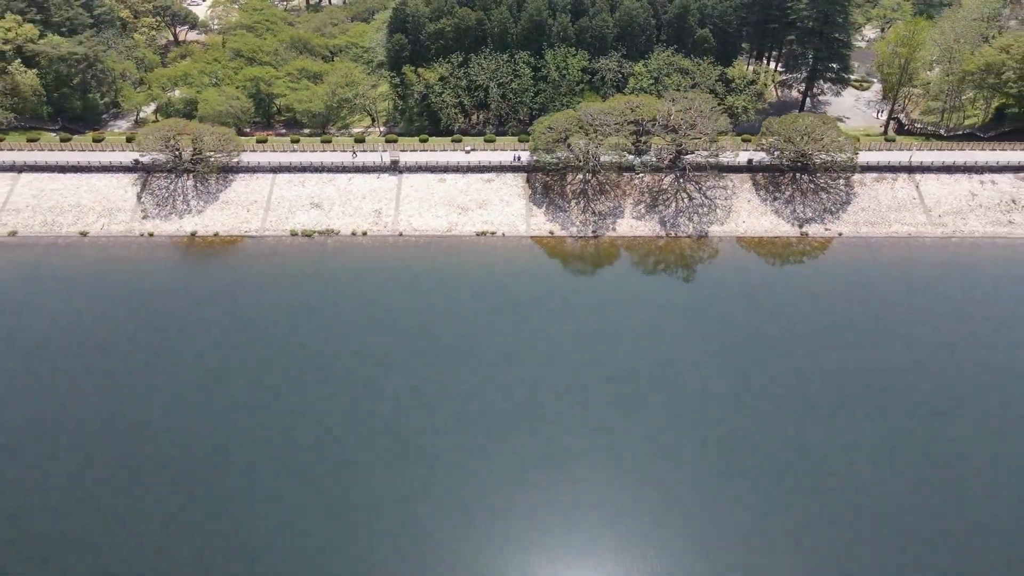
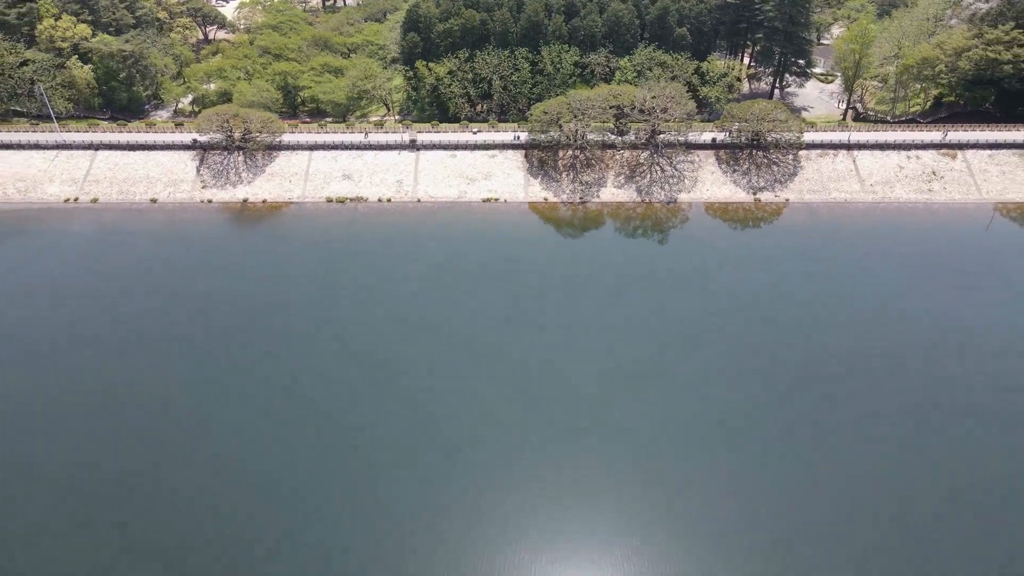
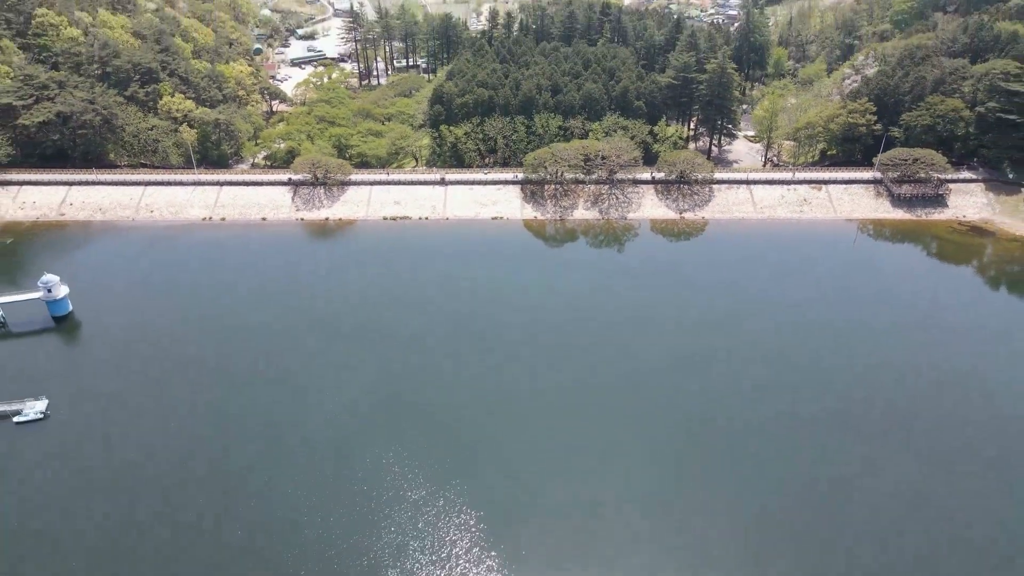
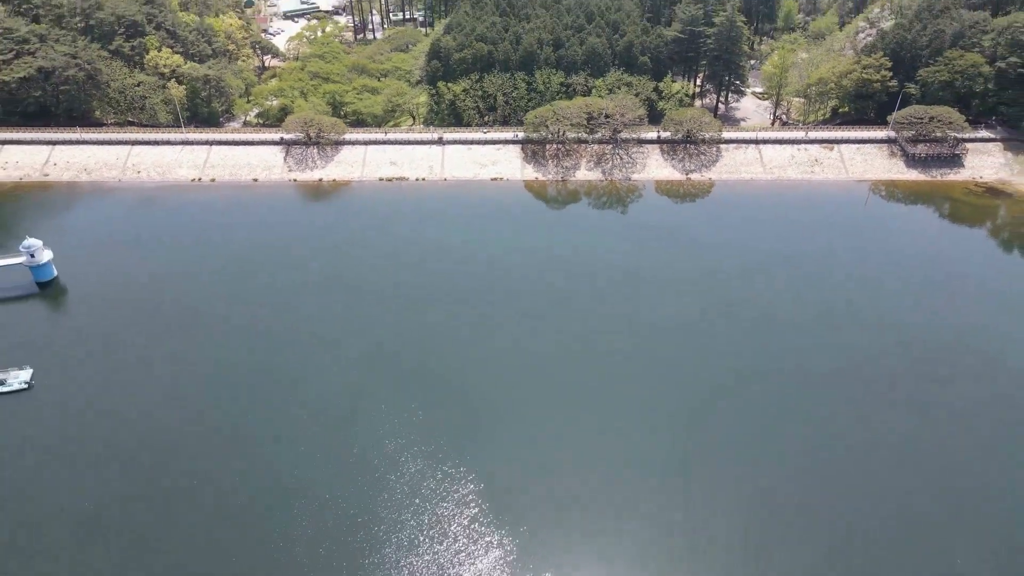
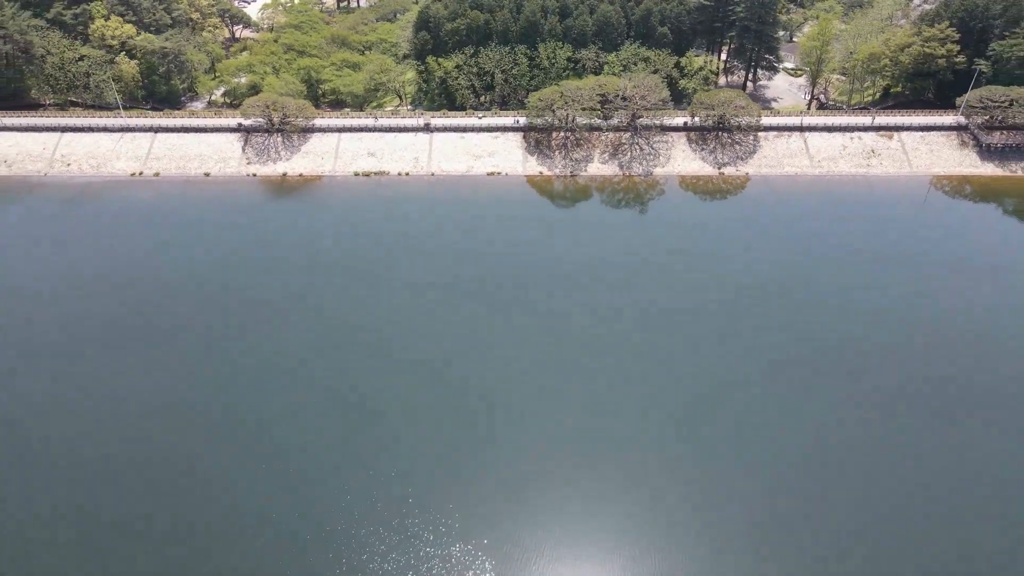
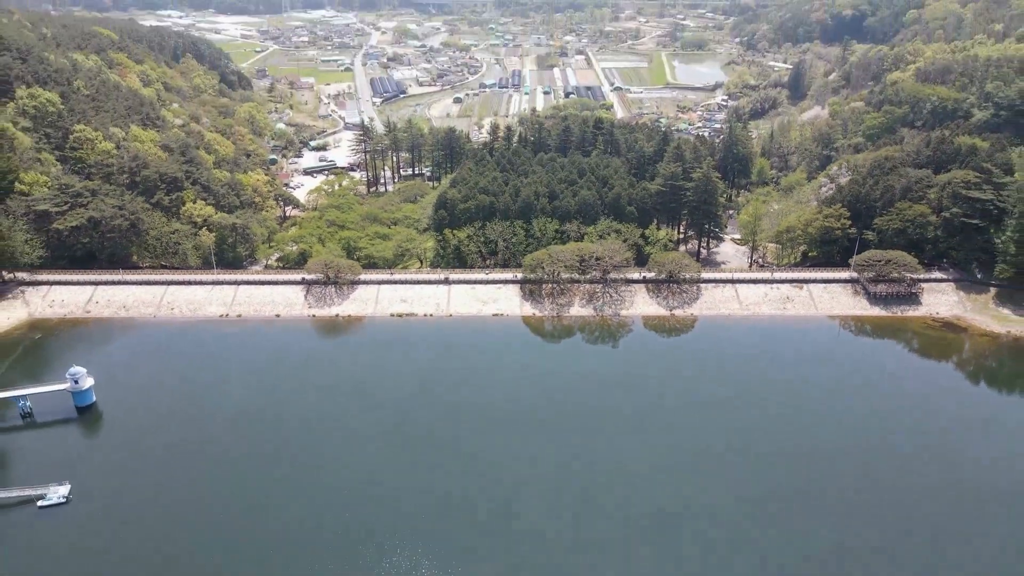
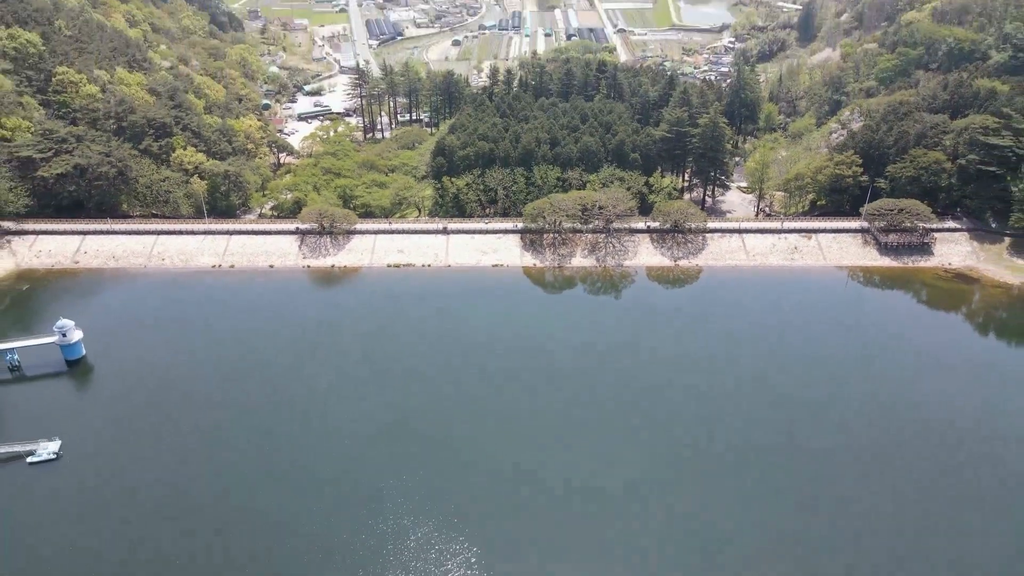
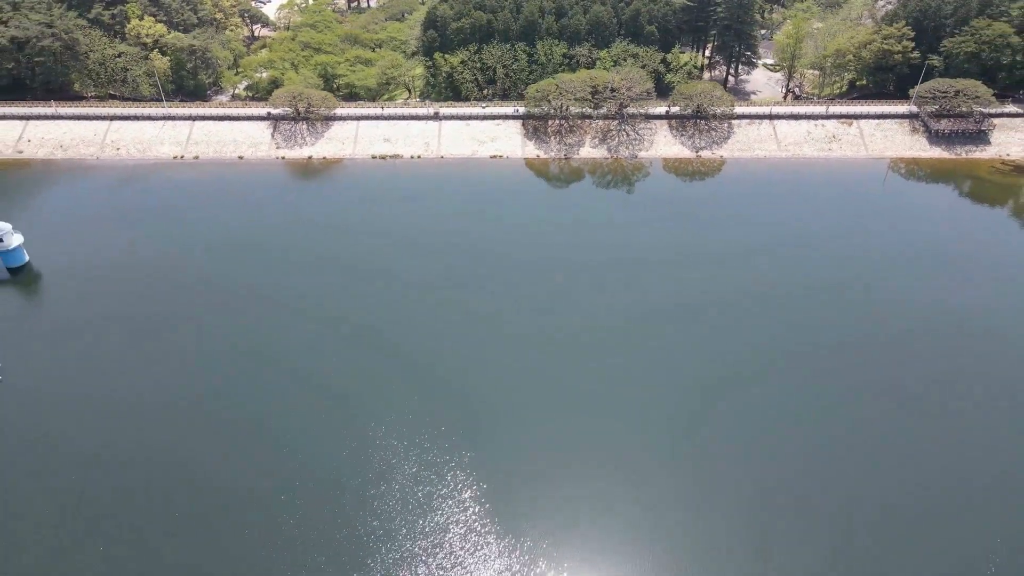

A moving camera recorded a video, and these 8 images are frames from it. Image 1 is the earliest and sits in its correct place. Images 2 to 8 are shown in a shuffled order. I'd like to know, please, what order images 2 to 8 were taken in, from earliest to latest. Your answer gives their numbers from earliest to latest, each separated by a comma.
2, 5, 8, 4, 3, 7, 6
